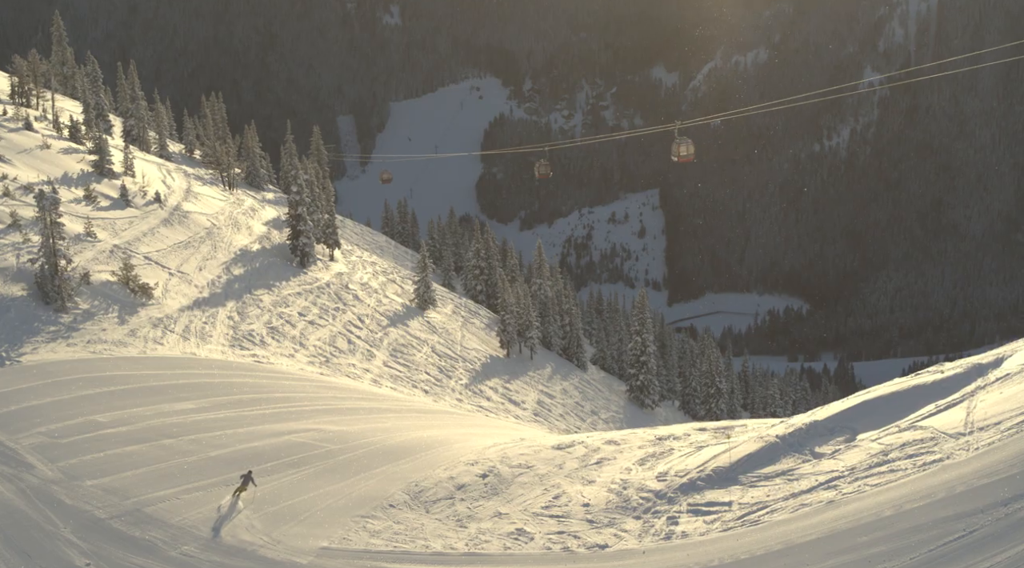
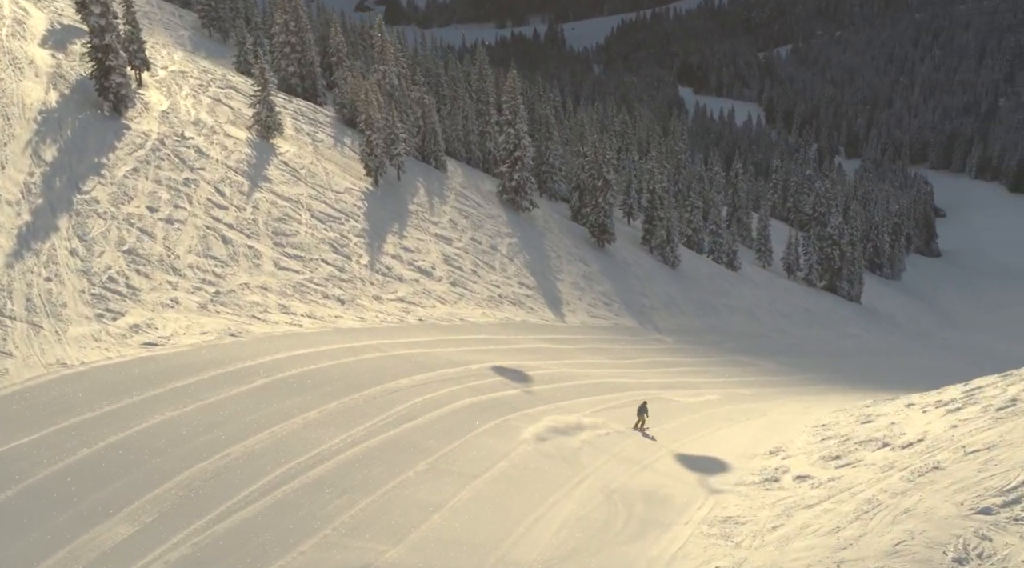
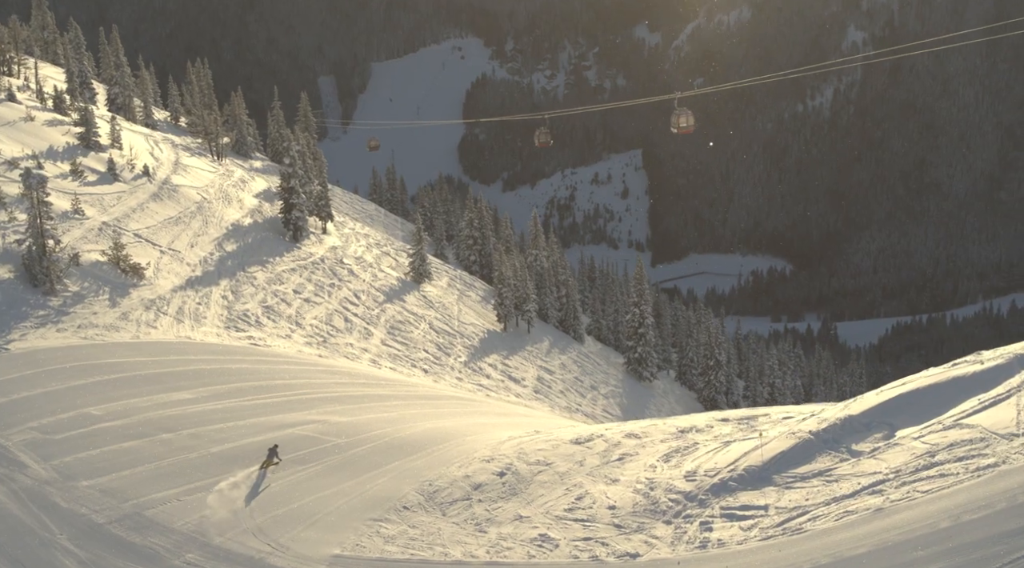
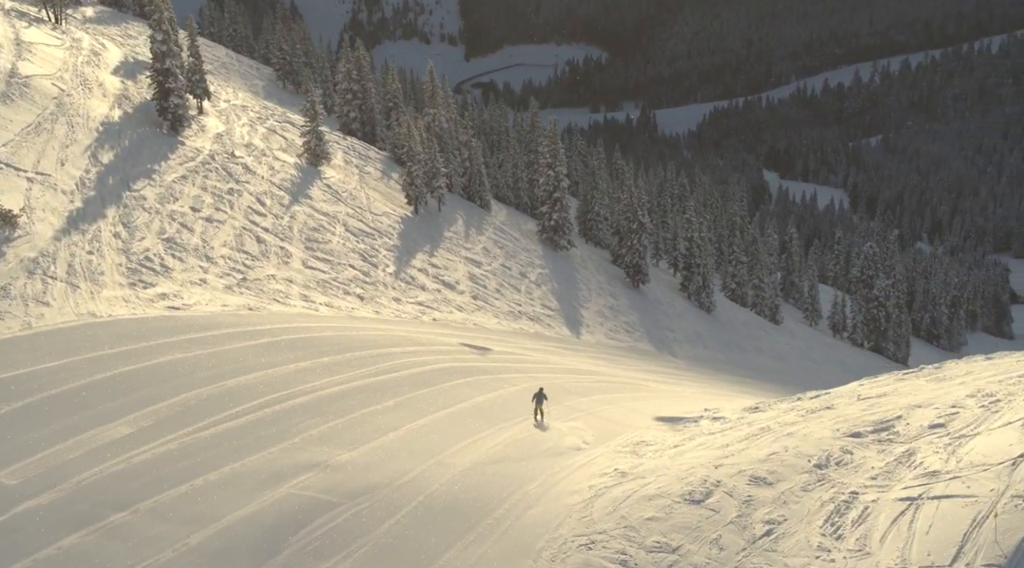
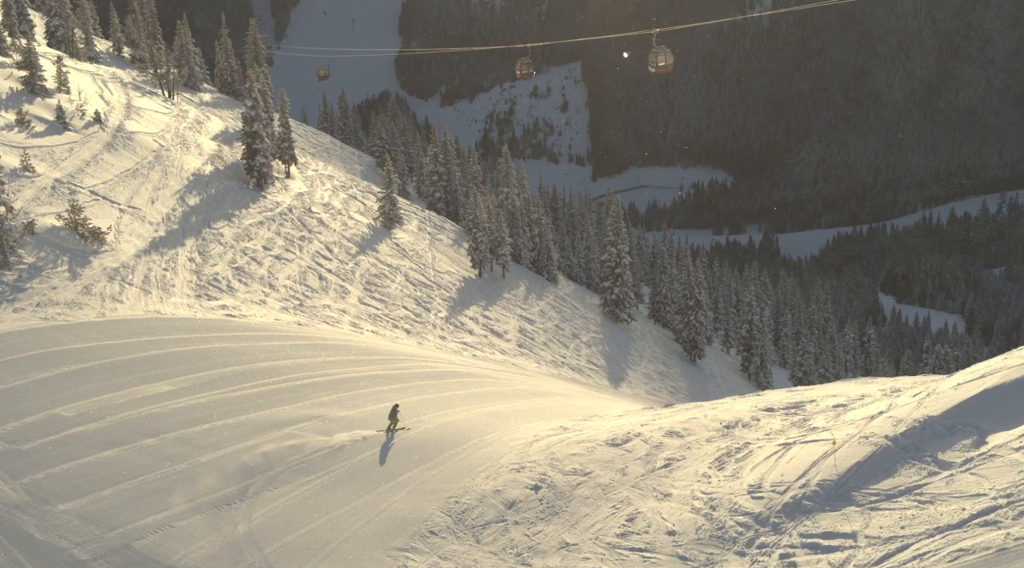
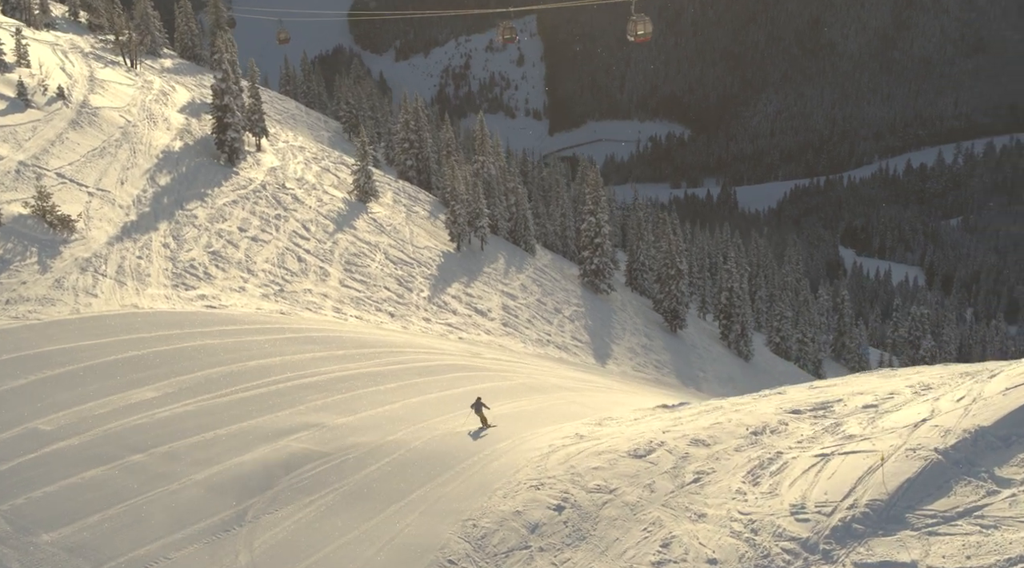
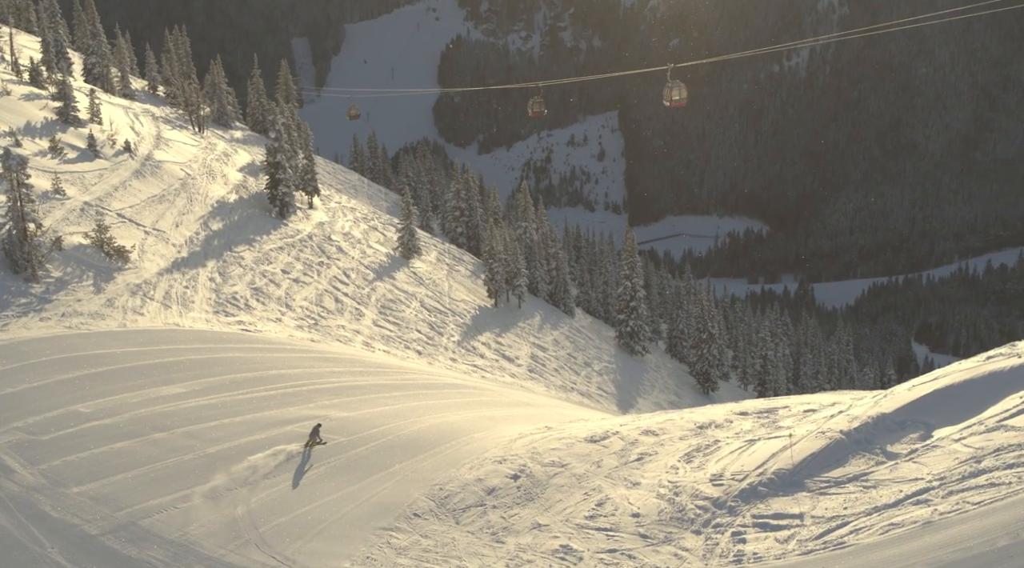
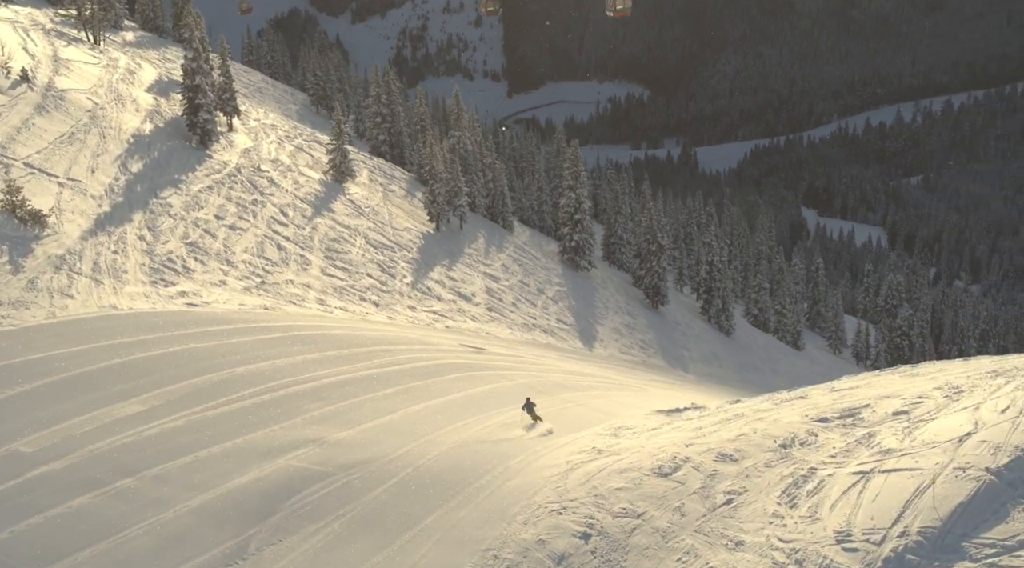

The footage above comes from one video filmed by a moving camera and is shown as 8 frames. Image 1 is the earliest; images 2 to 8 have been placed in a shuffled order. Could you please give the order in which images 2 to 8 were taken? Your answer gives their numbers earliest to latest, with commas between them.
3, 7, 5, 6, 8, 4, 2
